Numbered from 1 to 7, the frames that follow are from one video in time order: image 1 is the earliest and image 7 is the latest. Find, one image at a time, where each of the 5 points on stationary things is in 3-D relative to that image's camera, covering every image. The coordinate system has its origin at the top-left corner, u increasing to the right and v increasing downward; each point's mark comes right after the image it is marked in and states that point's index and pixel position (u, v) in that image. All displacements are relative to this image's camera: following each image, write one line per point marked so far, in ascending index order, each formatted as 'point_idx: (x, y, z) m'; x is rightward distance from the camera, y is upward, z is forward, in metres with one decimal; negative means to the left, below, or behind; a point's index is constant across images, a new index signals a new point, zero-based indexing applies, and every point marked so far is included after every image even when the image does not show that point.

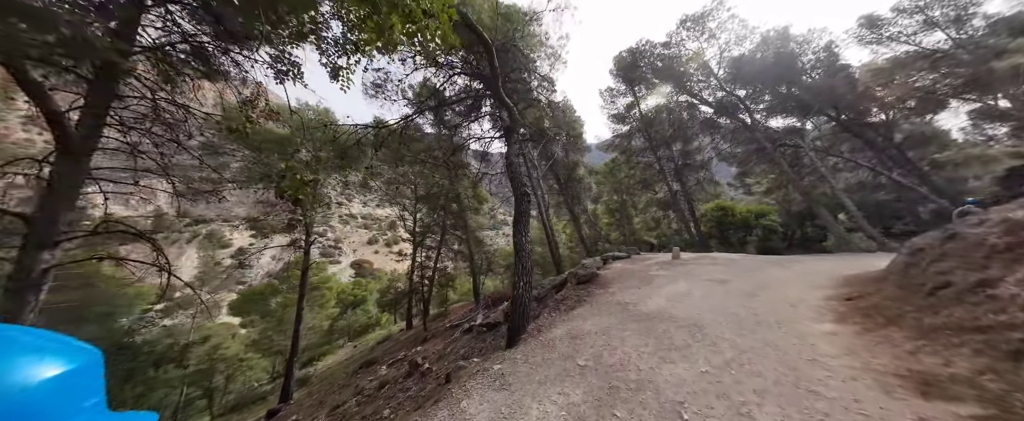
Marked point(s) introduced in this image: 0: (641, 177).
0: (+9.6, +2.5, +19.0) m
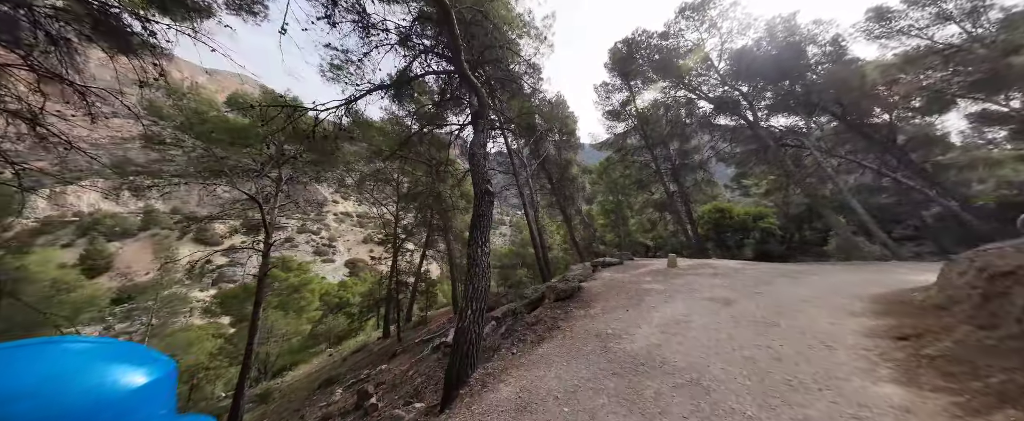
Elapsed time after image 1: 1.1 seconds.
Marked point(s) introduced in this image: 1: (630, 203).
0: (+9.0, +2.4, +18.3) m
1: (+9.5, +0.6, +19.9) m
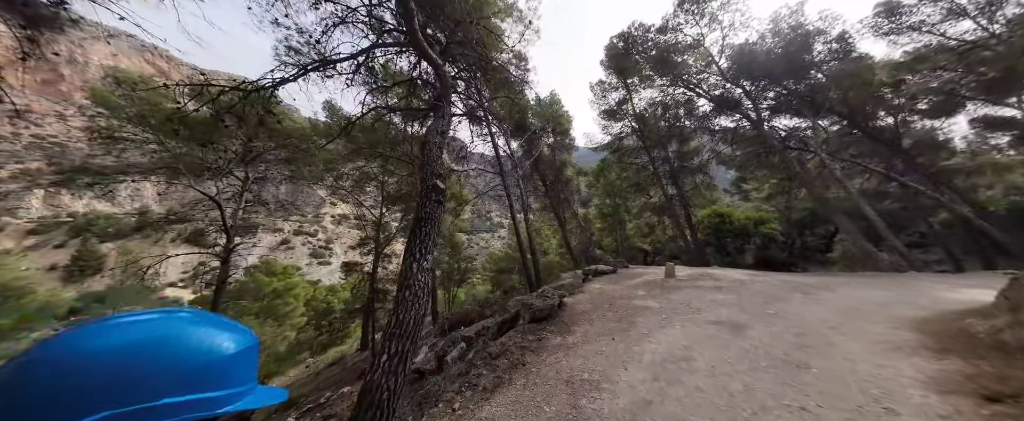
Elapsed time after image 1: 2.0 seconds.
0: (+8.5, +2.1, +17.7) m
1: (+9.0, +0.3, +19.3) m
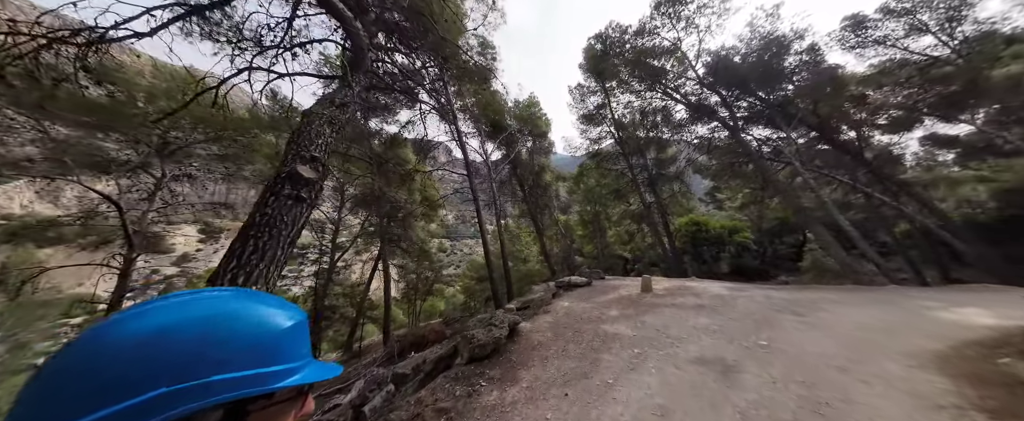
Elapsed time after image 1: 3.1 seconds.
0: (+7.0, +1.6, +17.5) m
1: (+7.3, -0.2, +19.1) m
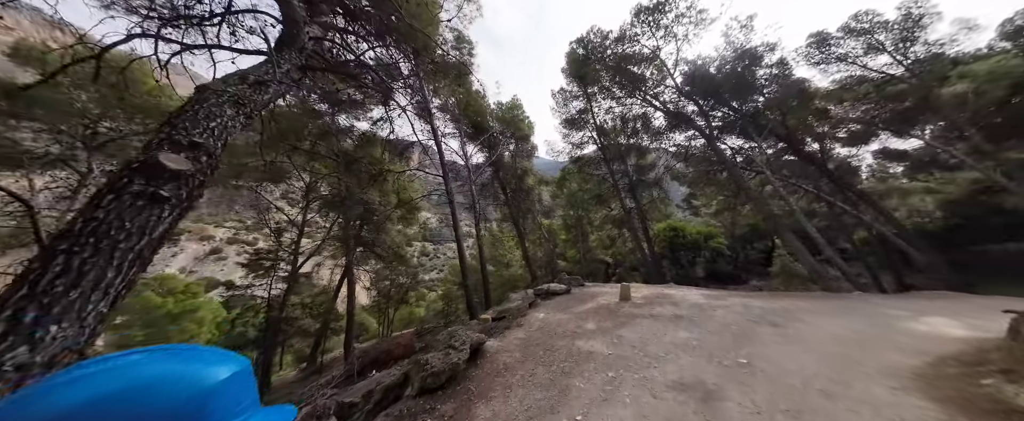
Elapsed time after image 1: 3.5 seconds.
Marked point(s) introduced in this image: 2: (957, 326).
0: (+5.7, +1.3, +17.6) m
1: (+6.0, -0.6, +19.1) m
2: (+6.3, -1.7, +3.6) m
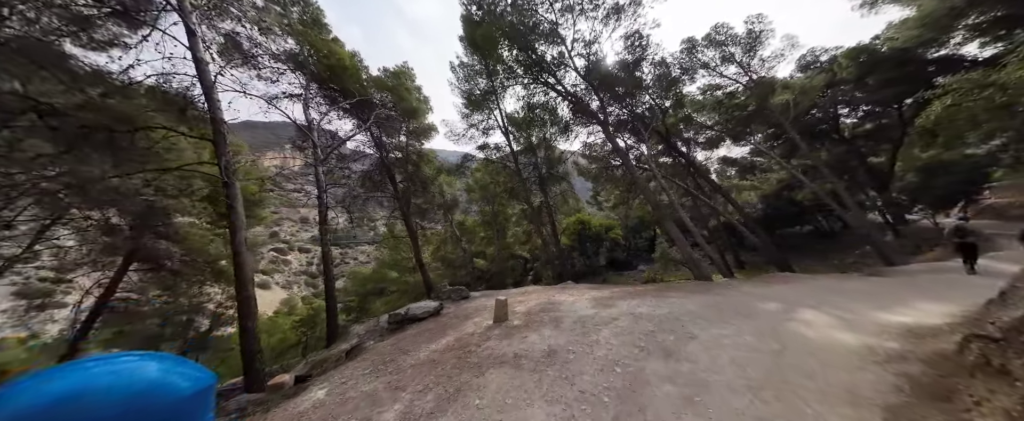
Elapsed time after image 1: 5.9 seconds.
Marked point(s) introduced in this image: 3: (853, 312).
0: (-0.5, +1.7, +16.3) m
1: (-0.7, -0.2, +18.0) m
2: (+4.0, -1.5, +3.2) m
3: (+5.2, -1.5, +3.9) m
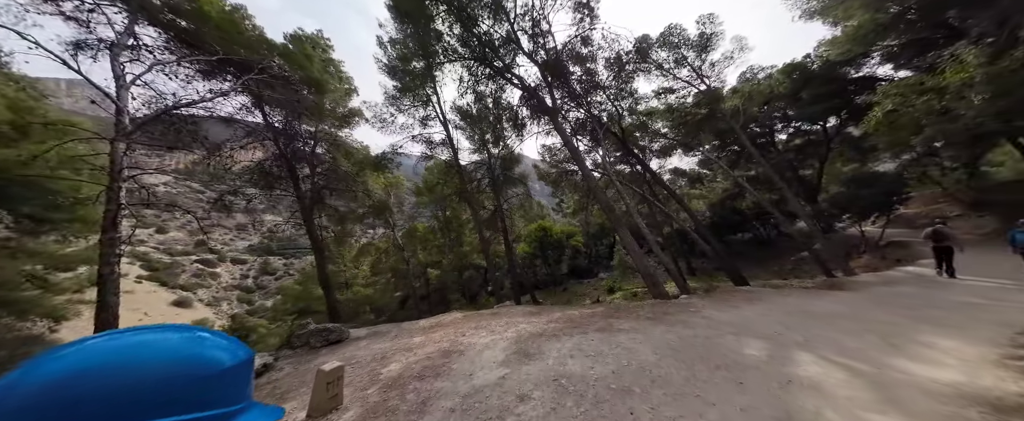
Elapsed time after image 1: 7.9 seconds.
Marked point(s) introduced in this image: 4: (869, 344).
0: (-3.5, +1.4, +14.4) m
1: (-3.9, -0.5, +16.0) m
2: (+2.6, -1.5, +1.8) m
3: (+3.7, -1.6, +2.7) m
4: (+4.2, -1.6, +3.0) m
